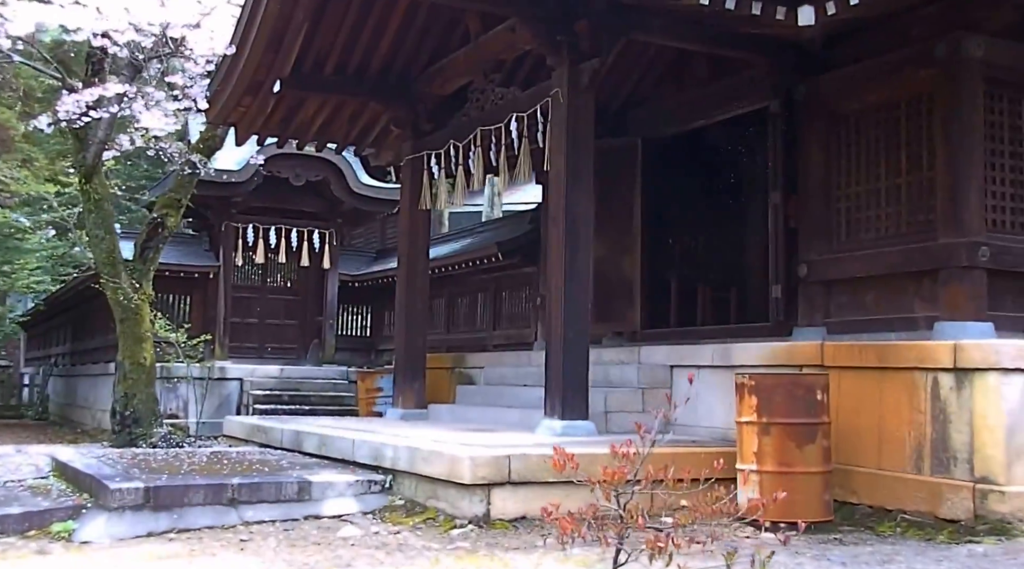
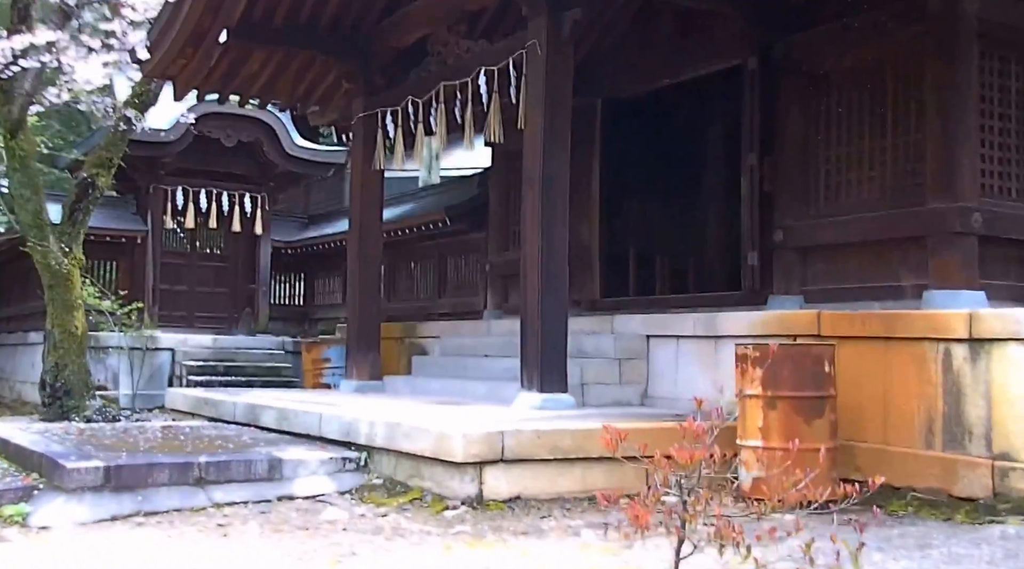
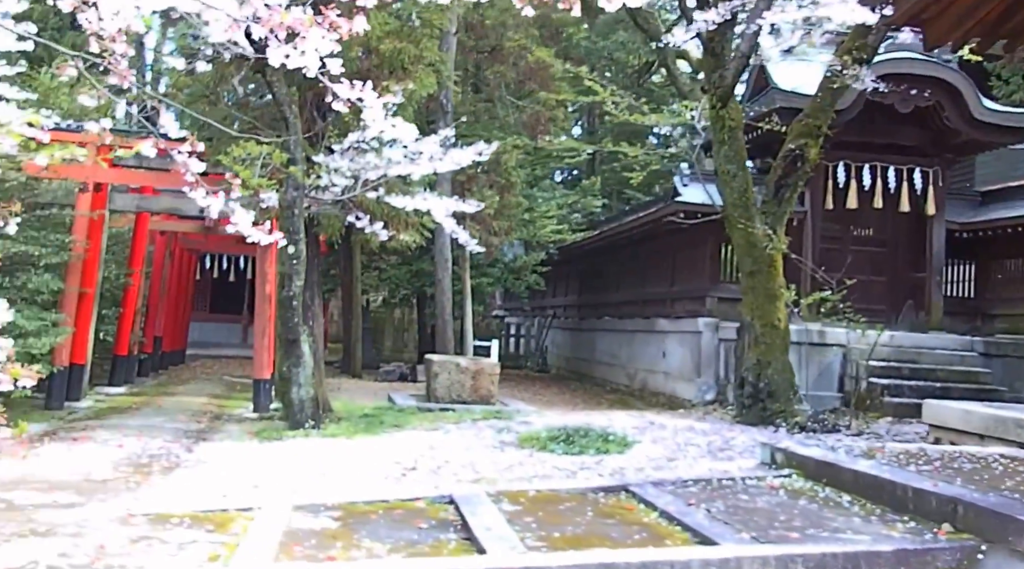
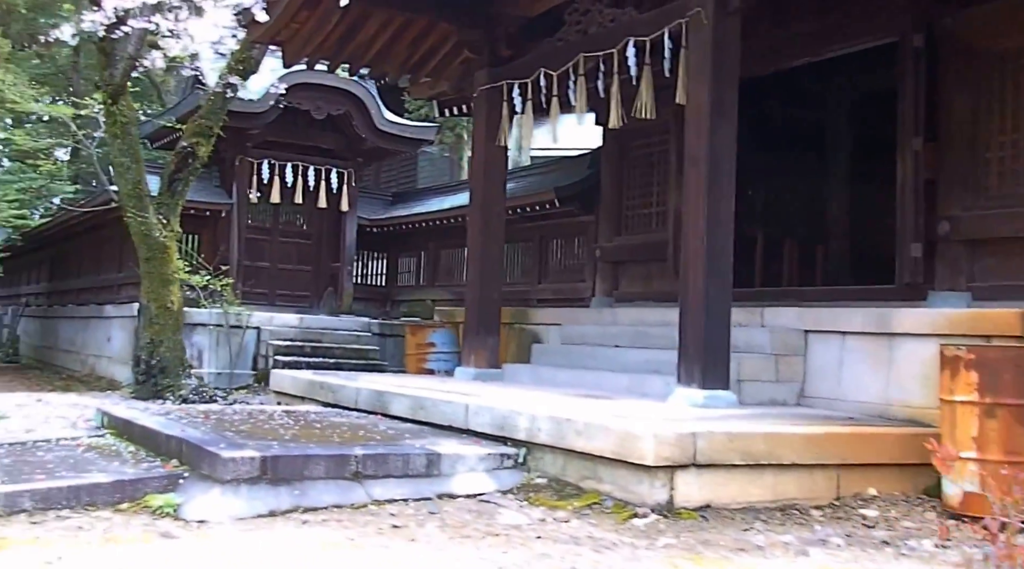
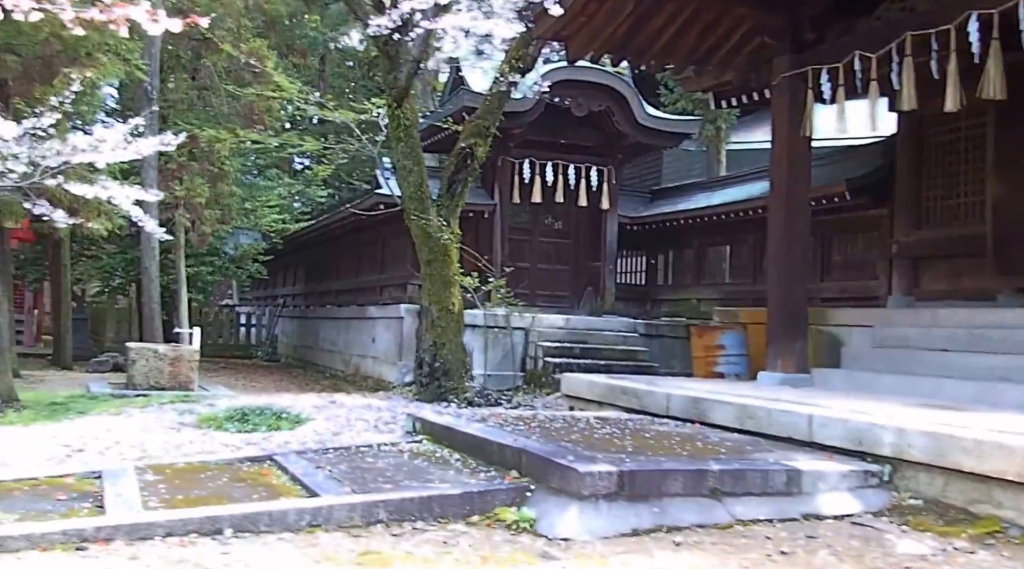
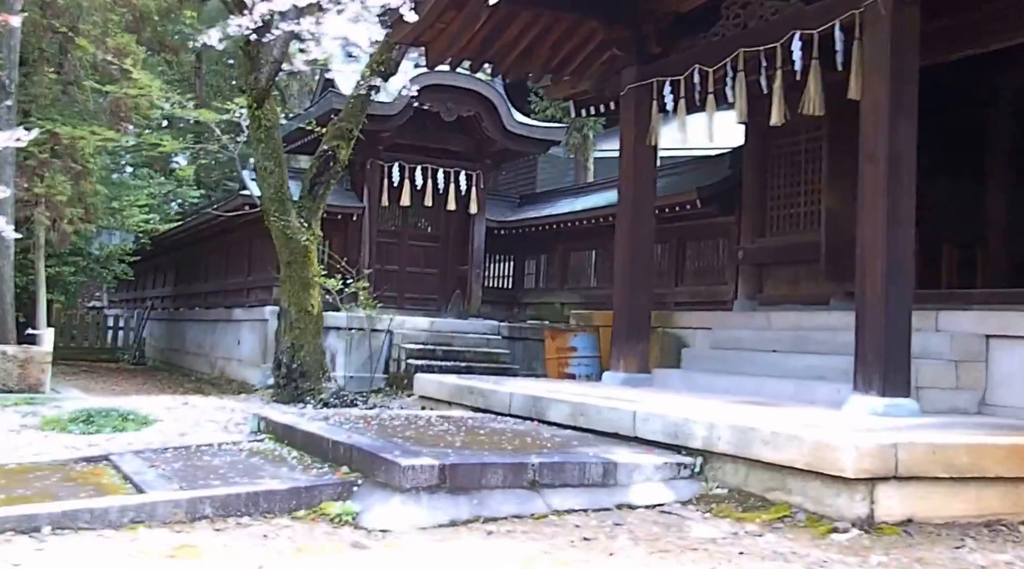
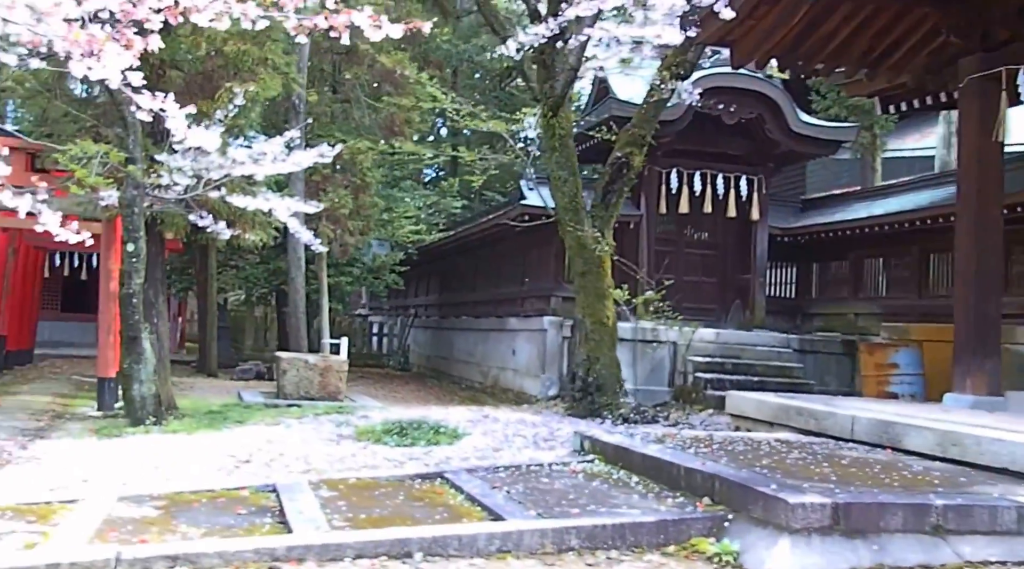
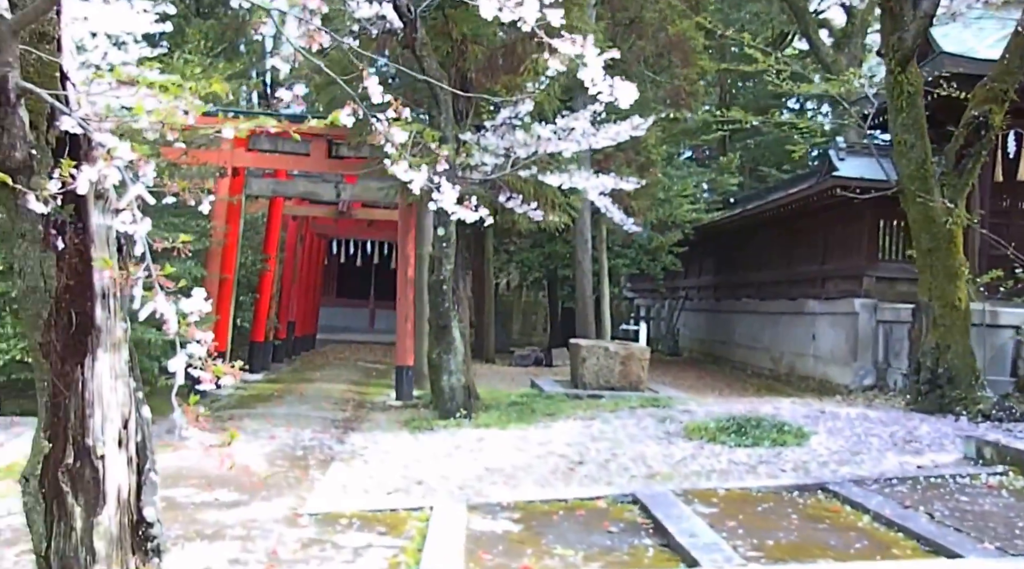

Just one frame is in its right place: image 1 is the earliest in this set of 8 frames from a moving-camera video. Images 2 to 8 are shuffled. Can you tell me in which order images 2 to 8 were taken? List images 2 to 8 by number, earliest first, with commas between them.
2, 4, 6, 5, 7, 3, 8
